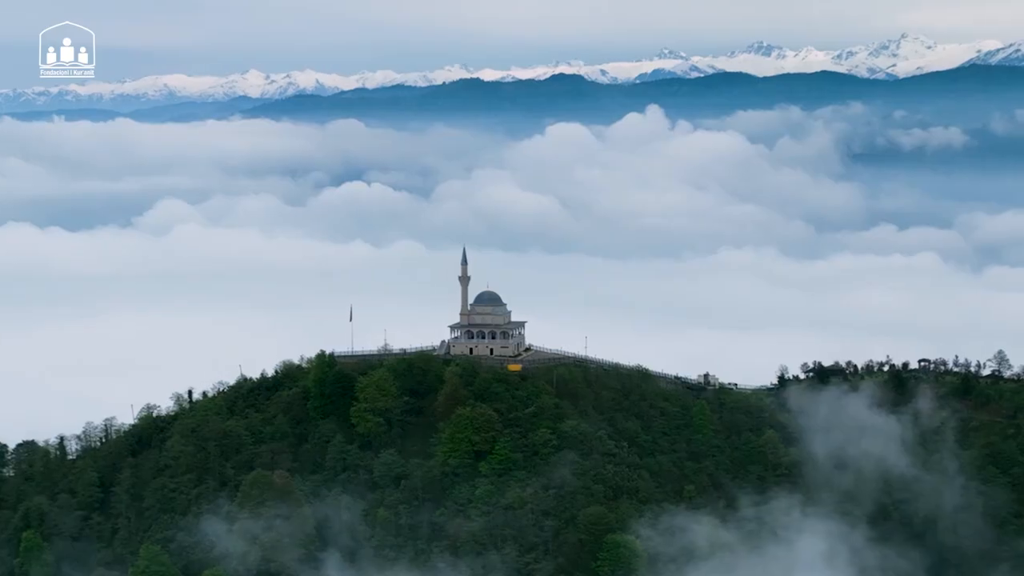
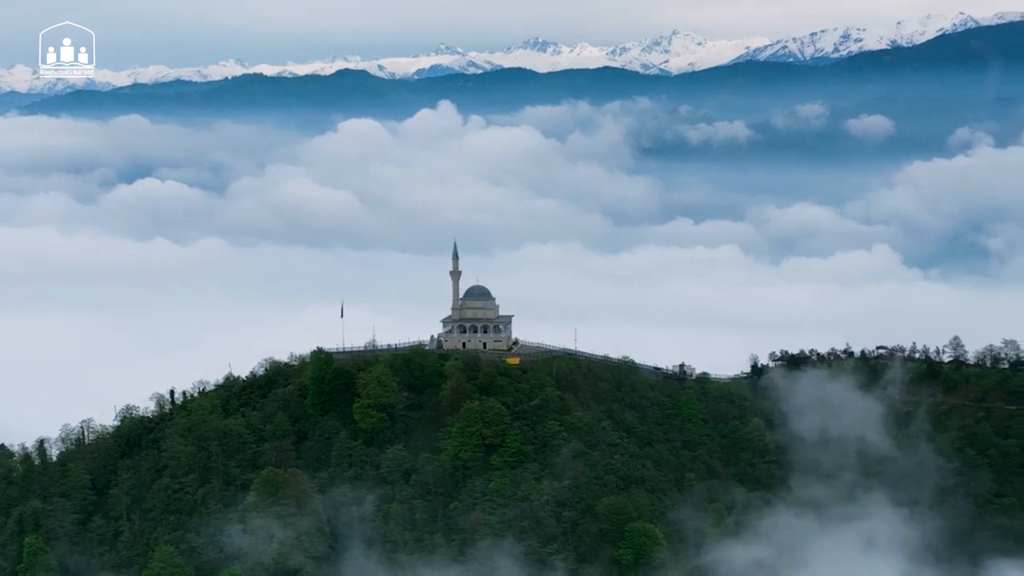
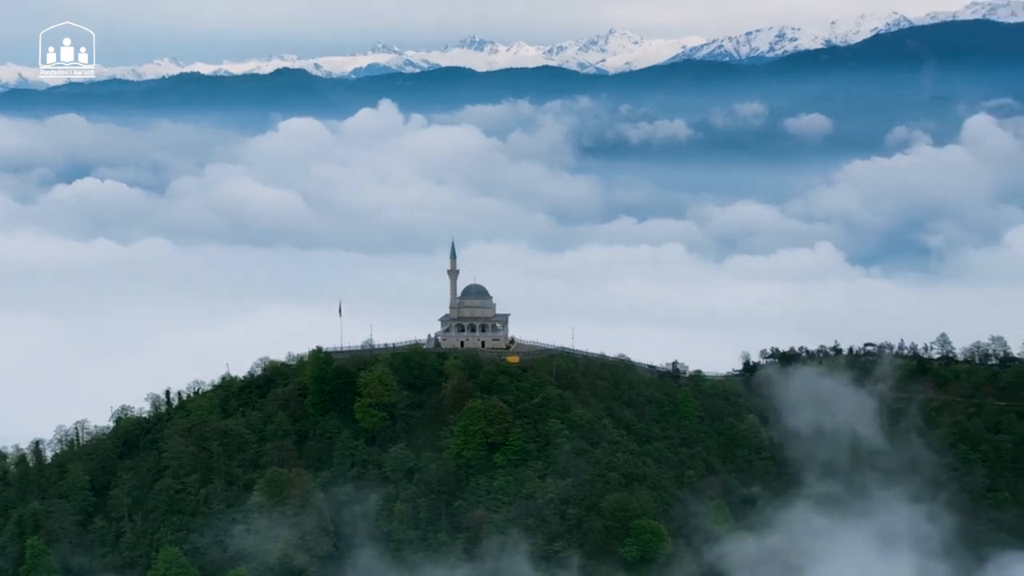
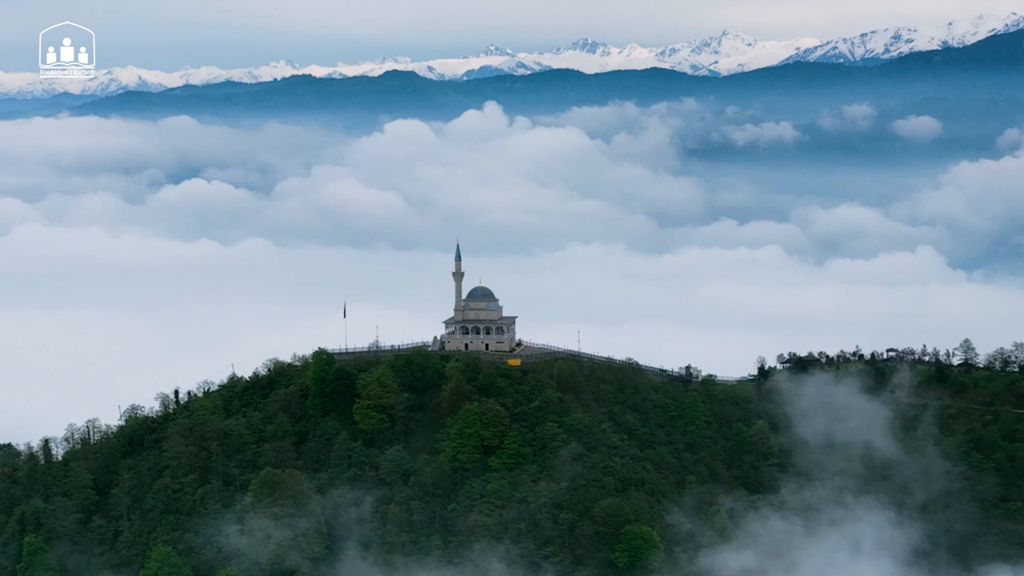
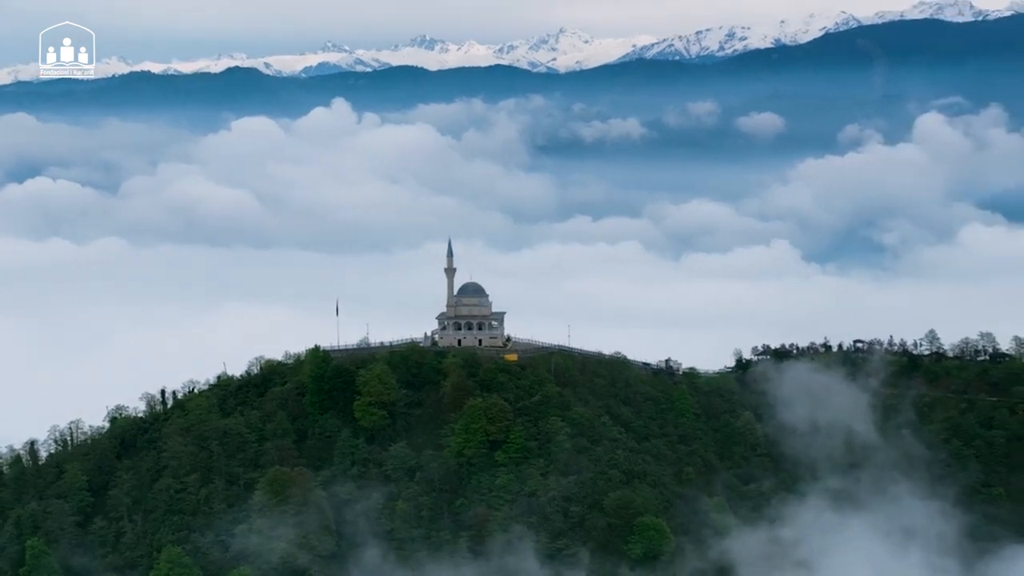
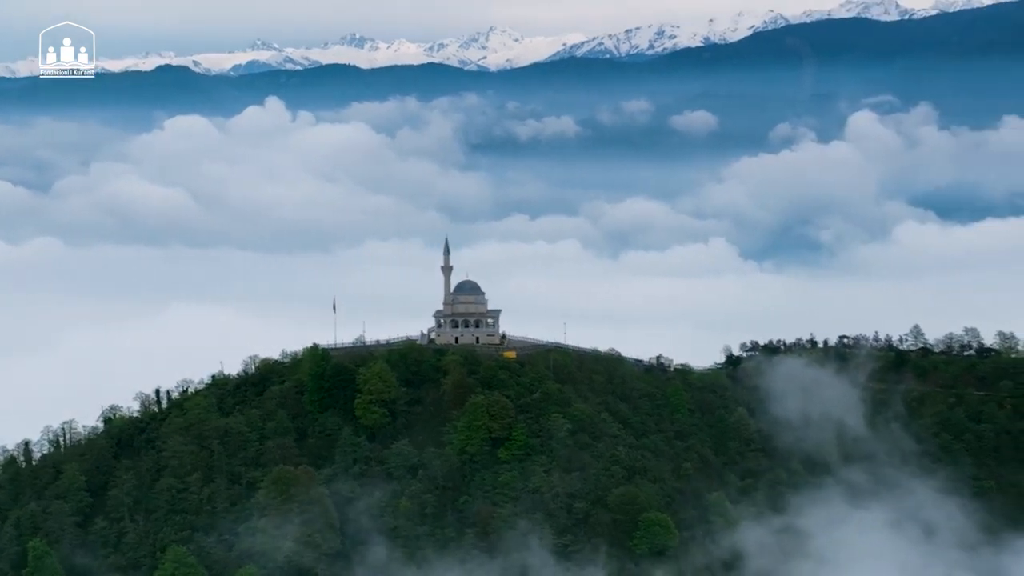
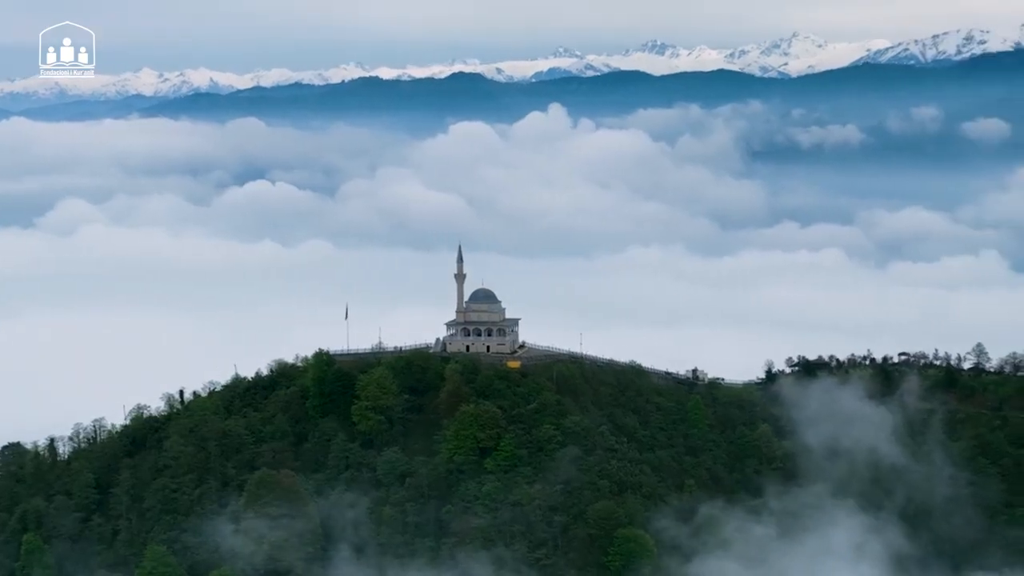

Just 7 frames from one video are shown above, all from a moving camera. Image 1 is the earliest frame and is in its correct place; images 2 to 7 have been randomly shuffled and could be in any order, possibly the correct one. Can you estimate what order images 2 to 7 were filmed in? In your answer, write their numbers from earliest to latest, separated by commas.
7, 4, 2, 3, 5, 6
